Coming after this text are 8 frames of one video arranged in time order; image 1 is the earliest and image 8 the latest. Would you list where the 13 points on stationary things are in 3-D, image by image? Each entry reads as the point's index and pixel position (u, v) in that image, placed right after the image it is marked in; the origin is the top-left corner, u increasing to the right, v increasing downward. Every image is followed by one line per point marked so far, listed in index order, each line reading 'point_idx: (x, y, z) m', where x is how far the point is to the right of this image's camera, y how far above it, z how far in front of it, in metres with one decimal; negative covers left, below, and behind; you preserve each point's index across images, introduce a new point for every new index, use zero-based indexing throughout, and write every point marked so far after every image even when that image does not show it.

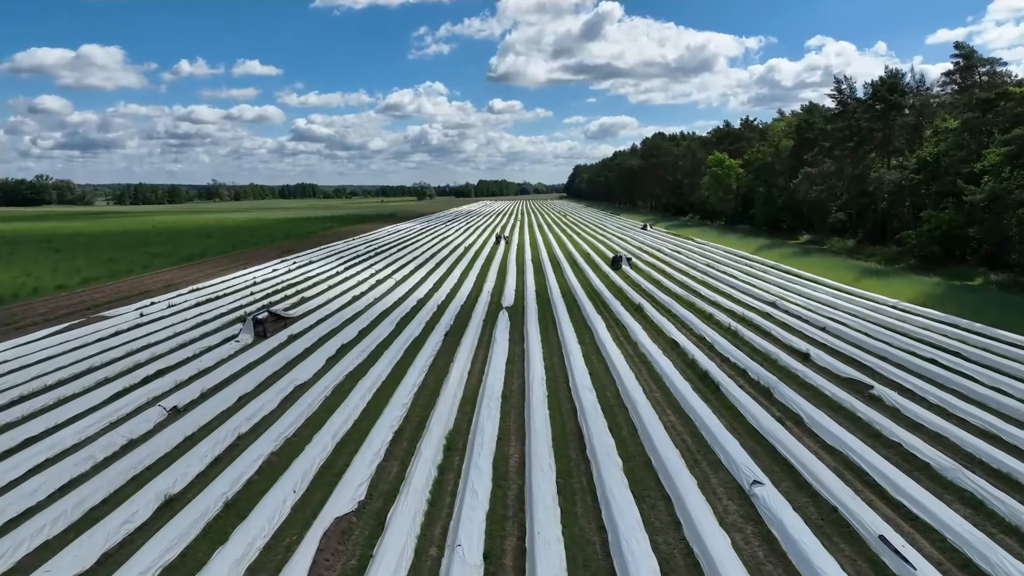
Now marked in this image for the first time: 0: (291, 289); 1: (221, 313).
0: (-8.2, -0.1, +19.6) m
1: (-8.8, -0.8, +16.1) m
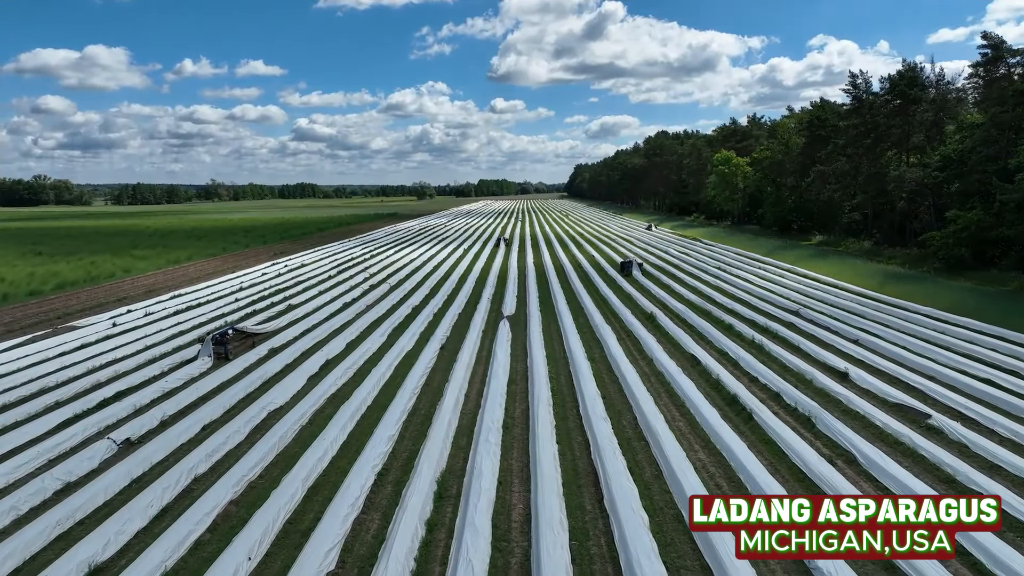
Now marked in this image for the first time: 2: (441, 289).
0: (-8.1, -0.3, +18.4) m
1: (-8.8, -1.0, +15.0) m
2: (-2.5, 0.0, +19.0) m
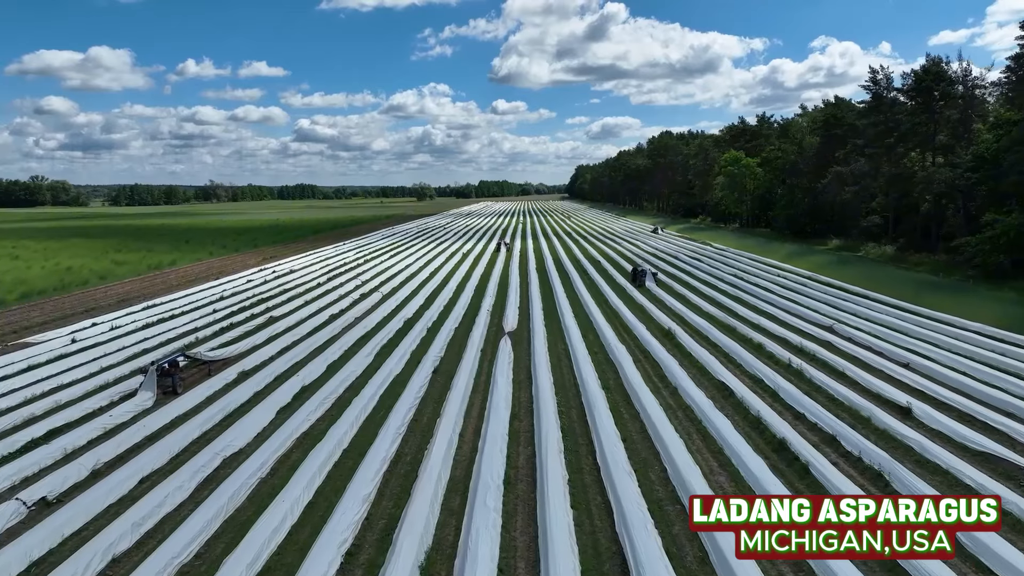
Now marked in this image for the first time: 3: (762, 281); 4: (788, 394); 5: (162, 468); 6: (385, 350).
0: (-8.1, -0.7, +17.0) m
1: (-8.7, -1.3, +13.6) m
2: (-2.5, -0.3, +17.5) m
3: (+9.2, +0.2, +19.3) m
4: (+4.6, -1.8, +8.9) m
5: (-4.7, -2.4, +7.2) m
6: (-3.0, -1.5, +12.3) m
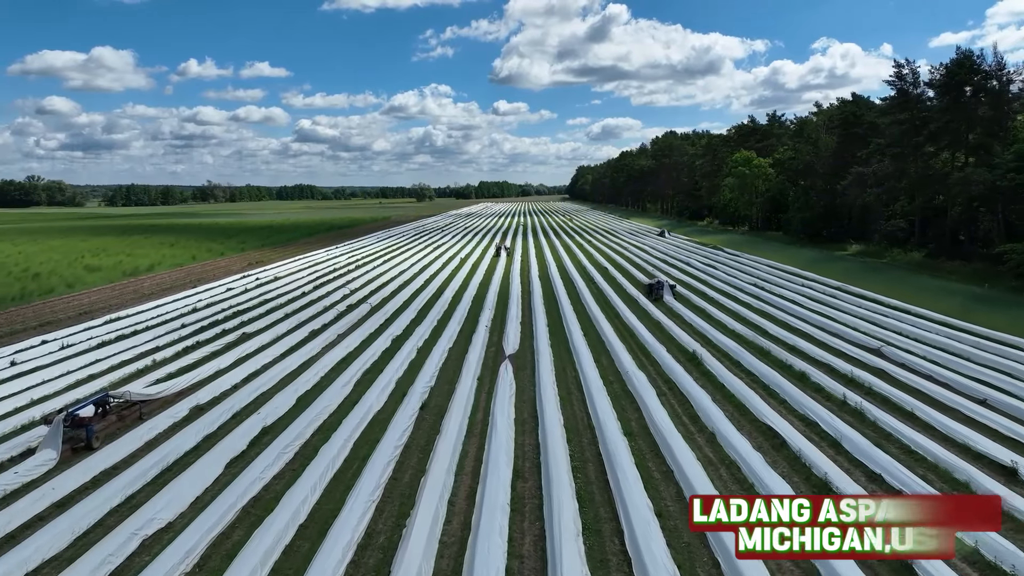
0: (-8.0, -1.0, +15.3) m
1: (-8.7, -1.6, +11.9) m
2: (-2.4, -0.7, +15.8) m
3: (+9.2, -0.2, +17.6) m
4: (+4.6, -2.1, +7.2) m
5: (-4.7, -2.8, +5.6) m
6: (-2.9, -1.8, +10.7) m
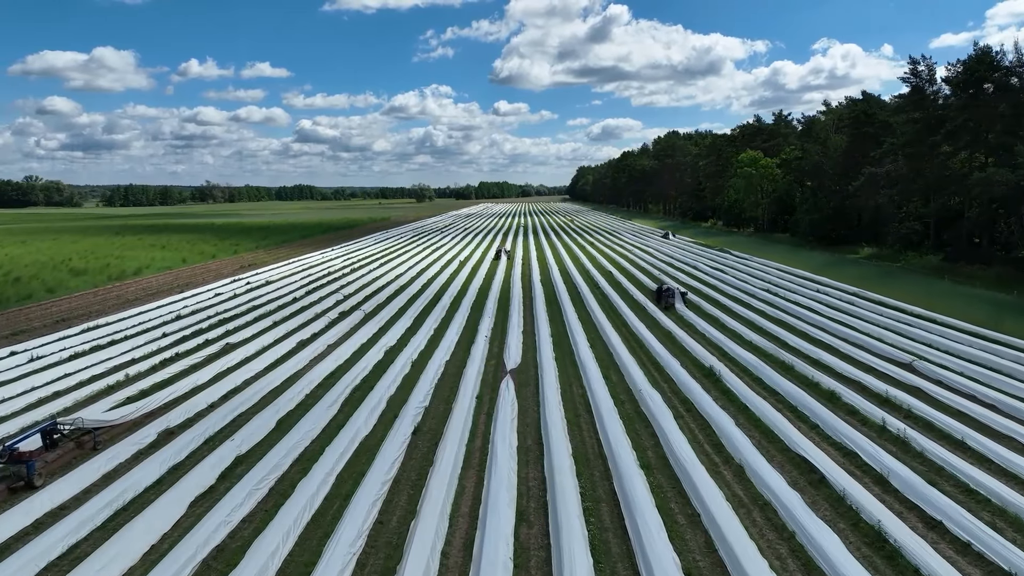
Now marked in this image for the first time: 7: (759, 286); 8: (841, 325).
0: (-8.0, -1.2, +14.5) m
1: (-8.7, -1.8, +11.0) m
2: (-2.4, -0.9, +15.0) m
3: (+9.2, -0.4, +16.8) m
4: (+4.7, -2.3, +6.3) m
5: (-4.7, -2.9, +4.7) m
6: (-2.9, -2.0, +9.8) m
7: (+8.7, +0.1, +18.7) m
8: (+8.5, -1.0, +13.9) m
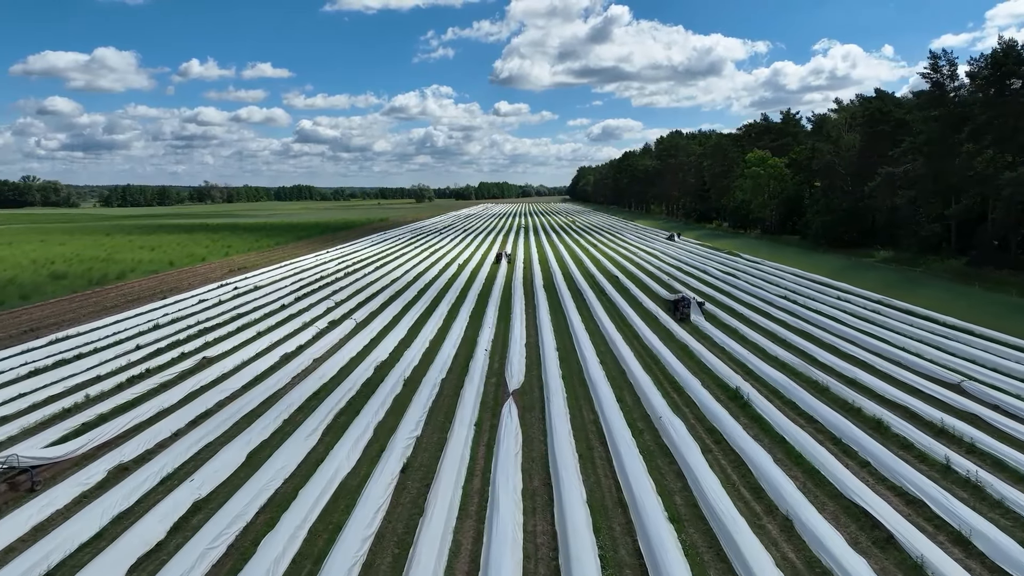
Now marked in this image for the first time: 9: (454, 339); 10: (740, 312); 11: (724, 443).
0: (-7.9, -1.4, +13.4) m
1: (-8.6, -2.0, +9.9) m
2: (-2.3, -1.1, +13.9) m
3: (+9.3, -0.6, +15.7) m
4: (+4.7, -2.5, +5.2) m
5: (-4.6, -3.1, +3.6) m
6: (-2.8, -2.2, +8.7) m
7: (+8.7, -0.2, +17.6) m
8: (+8.6, -1.2, +12.8) m
9: (-1.4, -1.2, +12.7) m
10: (+6.4, -0.6, +15.0) m
11: (+3.0, -2.2, +7.7) m
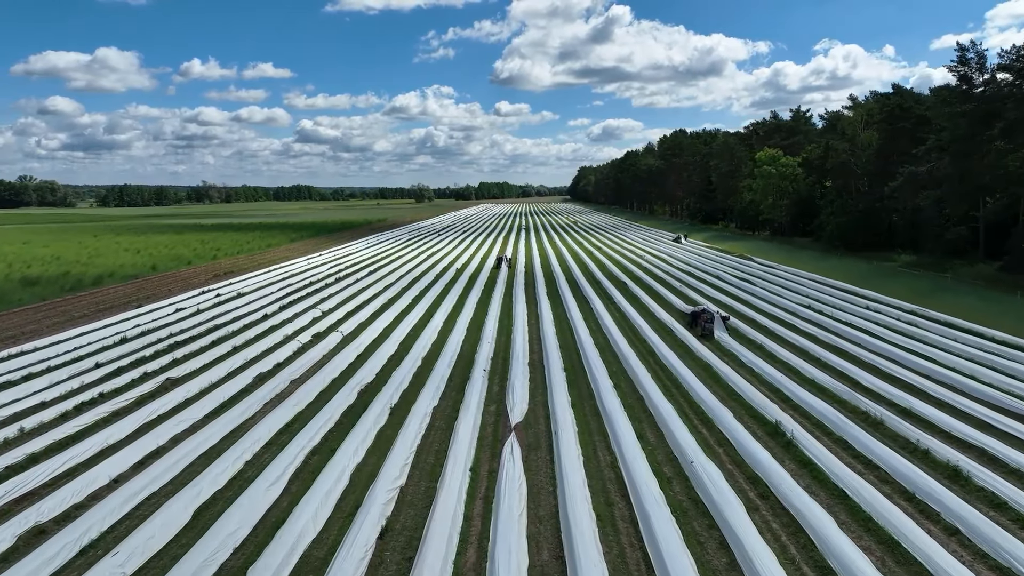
0: (-7.9, -1.6, +12.1) m
1: (-8.6, -2.2, +8.6) m
2: (-2.3, -1.3, +12.5) m
3: (+9.3, -0.9, +14.3) m
4: (+4.7, -2.8, +3.9) m
5: (-4.6, -3.4, +2.3) m
6: (-2.8, -2.5, +7.4) m
7: (+8.8, -0.4, +16.3) m
8: (+8.6, -1.4, +11.4) m
9: (-1.3, -1.5, +11.4) m
10: (+6.4, -0.9, +13.7) m
11: (+3.1, -2.4, +6.4) m
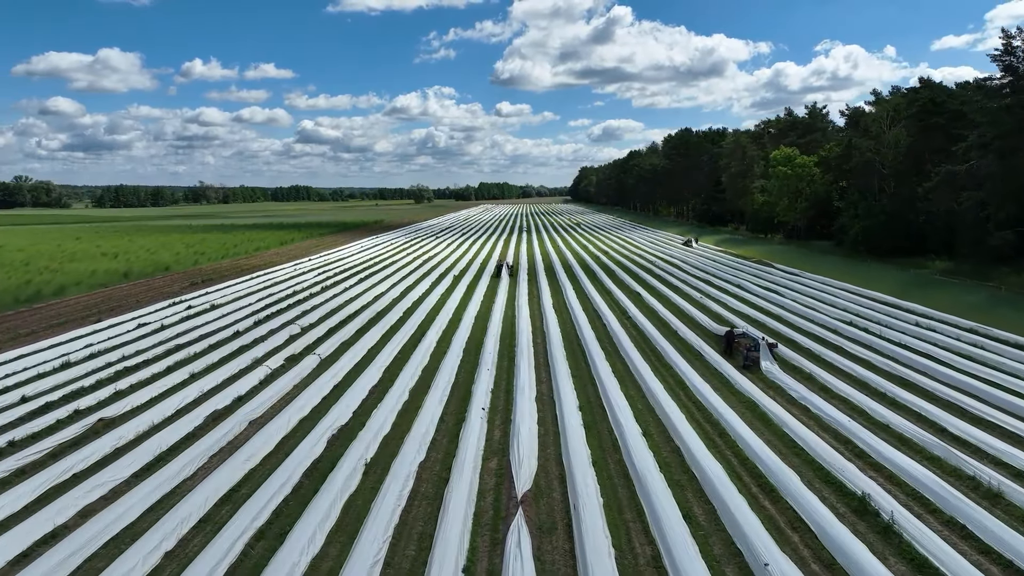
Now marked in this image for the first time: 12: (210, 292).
0: (-7.8, -2.0, +10.2) m
1: (-8.5, -2.6, +6.7) m
2: (-2.2, -1.7, +10.7) m
3: (+9.4, -1.2, +12.4) m
4: (+4.8, -3.1, +2.0) m
5: (-4.5, -3.7, +0.4) m
6: (-2.7, -2.8, +5.5) m
7: (+8.9, -0.8, +14.4) m
8: (+8.7, -1.8, +9.6) m
9: (-1.3, -1.8, +9.5) m
10: (+6.5, -1.3, +11.8) m
11: (+3.2, -2.8, +4.5) m
12: (-11.0, -0.1, +19.6) m
